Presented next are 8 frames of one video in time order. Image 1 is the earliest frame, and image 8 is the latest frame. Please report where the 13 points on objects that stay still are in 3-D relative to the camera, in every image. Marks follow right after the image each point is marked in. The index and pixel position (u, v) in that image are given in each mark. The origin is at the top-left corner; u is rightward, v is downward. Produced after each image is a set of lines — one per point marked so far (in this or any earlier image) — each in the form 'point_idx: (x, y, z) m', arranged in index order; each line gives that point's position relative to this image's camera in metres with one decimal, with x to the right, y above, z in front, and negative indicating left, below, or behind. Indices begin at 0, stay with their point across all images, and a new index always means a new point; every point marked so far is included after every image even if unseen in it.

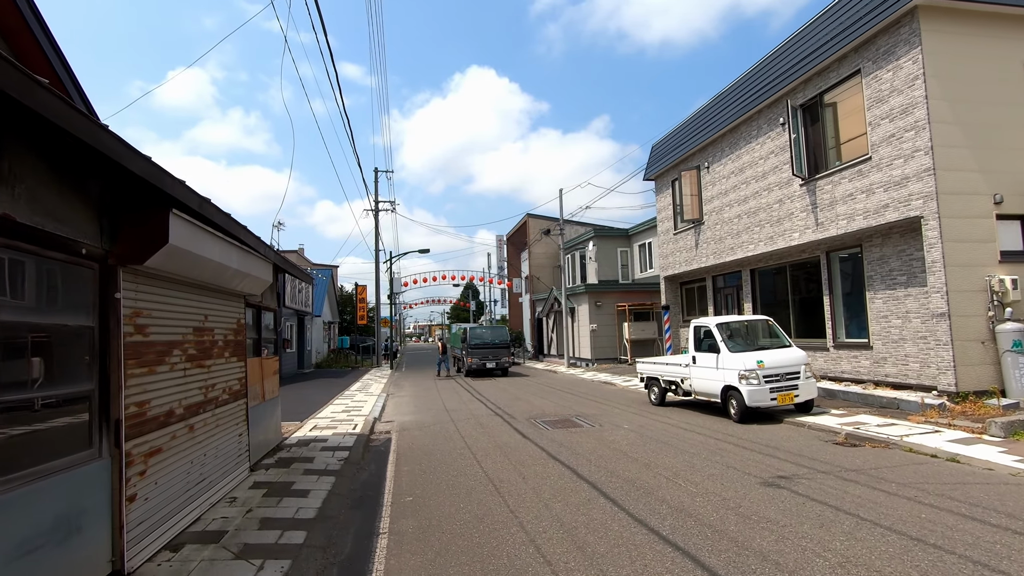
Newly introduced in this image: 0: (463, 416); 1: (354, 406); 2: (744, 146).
0: (-1.1, -2.9, +12.1) m
1: (-4.3, -3.2, +14.6) m
2: (+6.7, +4.1, +15.3) m
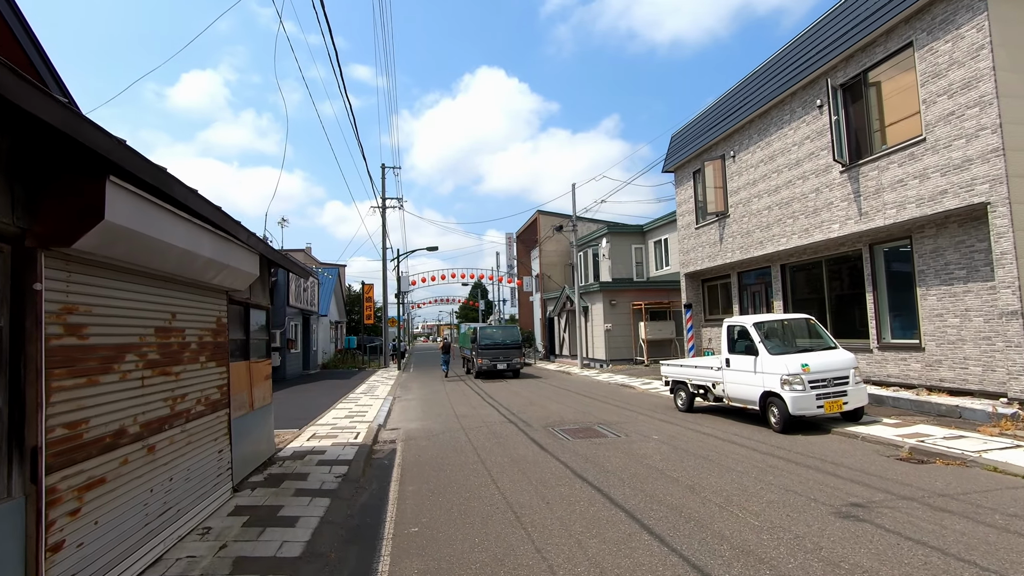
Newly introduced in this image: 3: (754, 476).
0: (-0.8, -2.8, +11.1) m
1: (-3.9, -3.2, +13.7) m
2: (+7.0, +4.2, +14.2) m
3: (+2.9, -2.3, +6.4) m
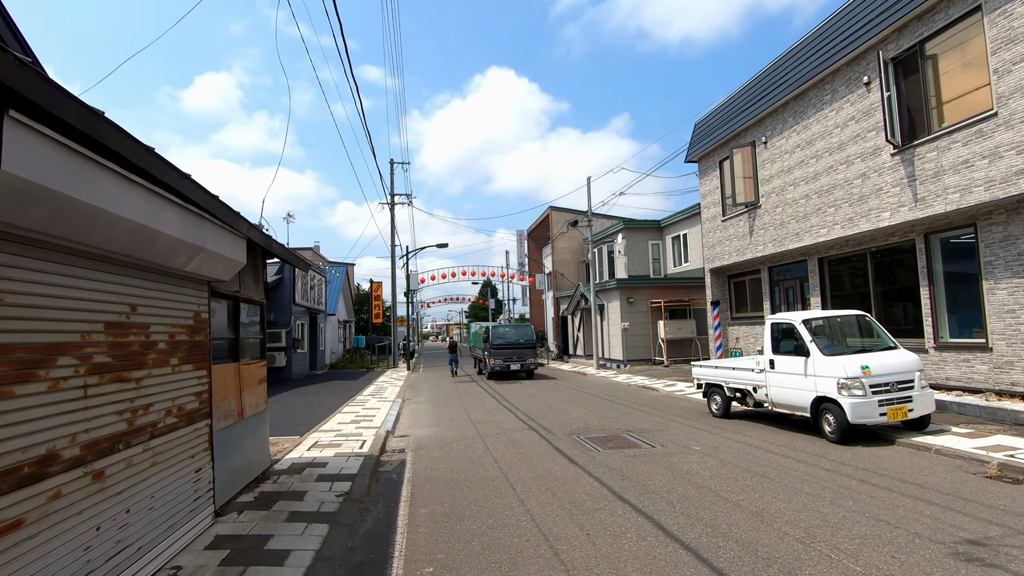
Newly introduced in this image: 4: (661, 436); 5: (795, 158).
0: (-0.4, -2.7, +10.2) m
1: (-3.5, -3.1, +12.8) m
2: (+7.4, +4.3, +13.1) m
3: (+3.2, -2.2, +5.4) m
4: (+2.6, -2.5, +9.1) m
5: (+7.4, +3.4, +13.9) m
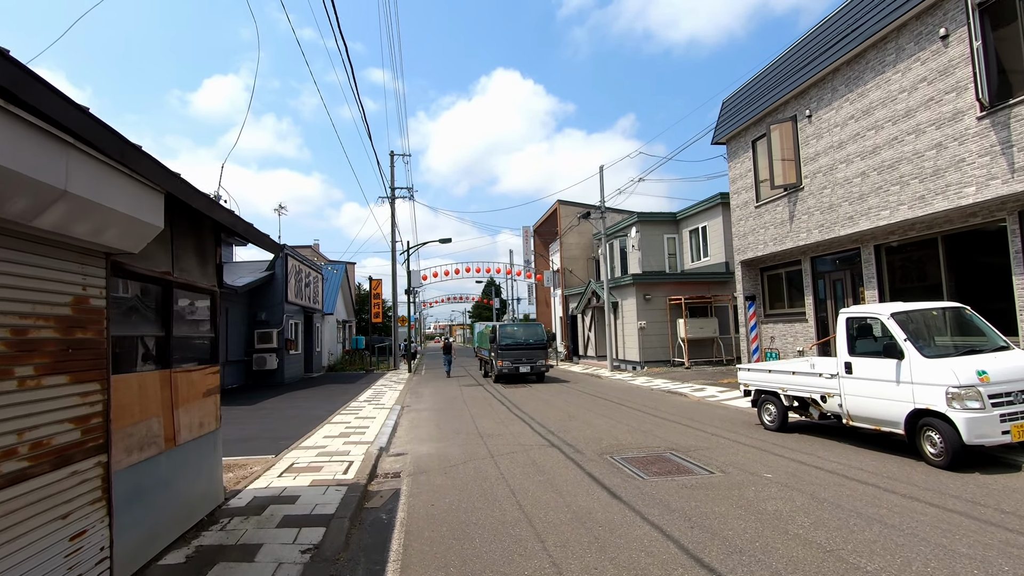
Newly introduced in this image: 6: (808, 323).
0: (-0.1, -2.5, +8.5) m
1: (-3.2, -2.9, +11.1) m
2: (+7.7, +4.5, +11.4) m
3: (+3.5, -2.0, +3.7) m
4: (+2.8, -2.3, +7.4) m
5: (+7.7, +3.6, +12.2) m
6: (+8.0, -1.0, +14.3) m
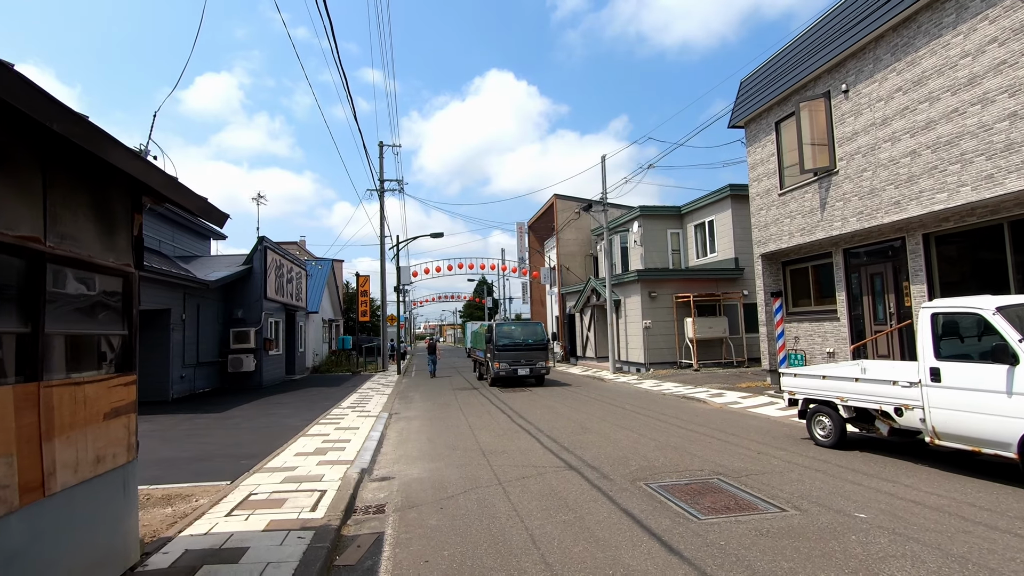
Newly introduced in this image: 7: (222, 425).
0: (0.0, -2.4, +7.0) m
1: (-3.1, -2.7, +9.6) m
2: (+7.8, +4.6, +10.0) m
3: (+3.7, -1.8, +2.3) m
4: (+3.0, -2.2, +5.9) m
5: (+7.7, +3.7, +10.8) m
6: (+8.0, -0.8, +13.0) m
7: (-6.4, -3.0, +11.7) m
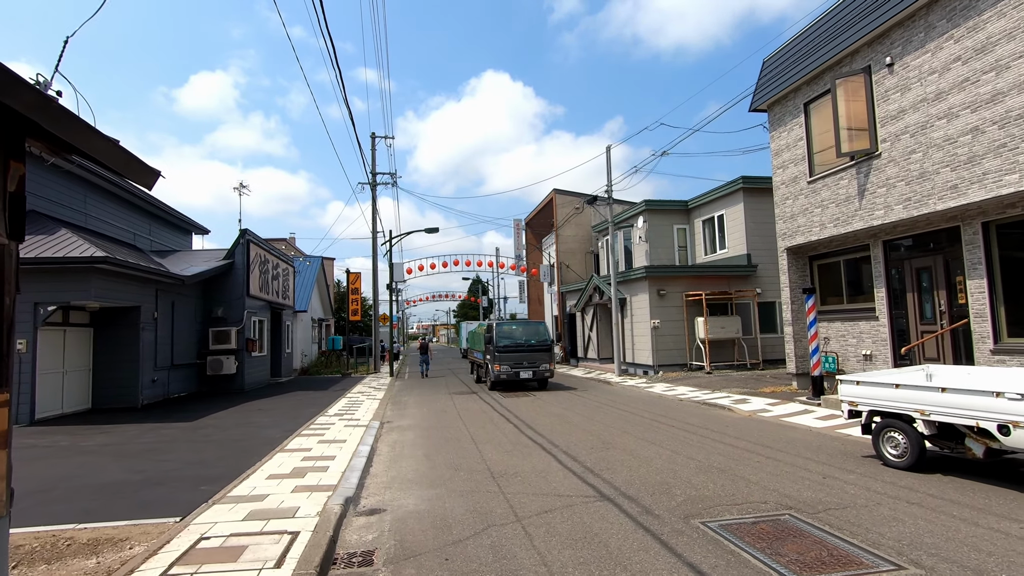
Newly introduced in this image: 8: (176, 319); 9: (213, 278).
0: (+0.2, -2.3, +5.7) m
1: (-3.0, -2.6, +8.2) m
2: (+8.0, +4.7, +8.8) m
3: (+4.0, -1.7, +1.1) m
4: (+3.2, -2.1, +4.7) m
5: (+7.9, +3.8, +9.6) m
6: (+8.1, -0.7, +11.8) m
7: (-6.2, -2.9, +10.4) m
8: (-10.6, -1.0, +16.8) m
9: (-10.6, +0.3, +18.9) m
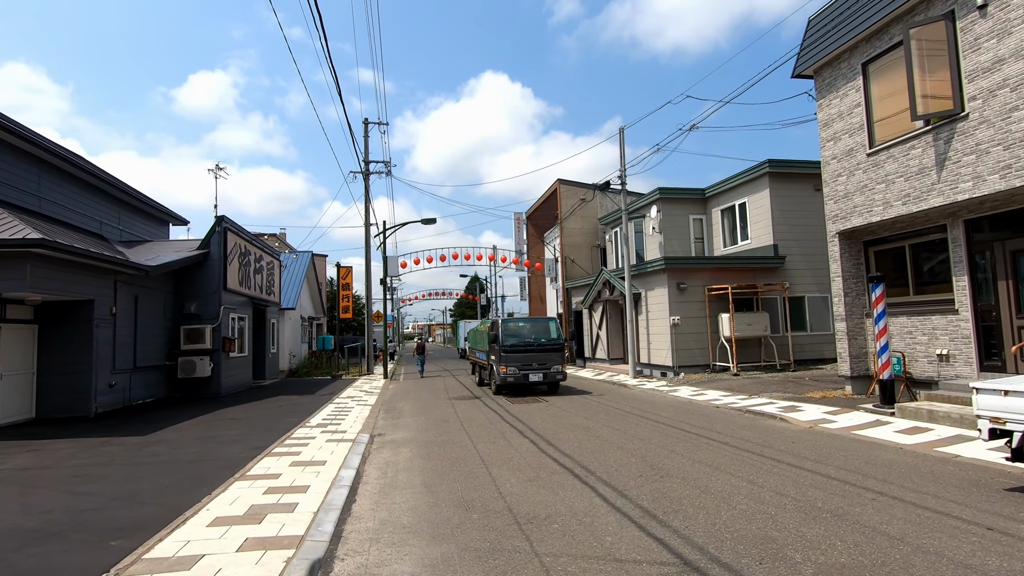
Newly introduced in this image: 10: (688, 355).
0: (+0.5, -2.1, +3.8) m
1: (-2.7, -2.4, +6.3) m
2: (+8.3, +4.9, +7.0) m
3: (+4.3, -1.5, -0.8) m
4: (+3.5, -1.9, +2.9) m
5: (+8.2, +4.0, +7.8) m
6: (+8.4, -0.5, +10.0) m
7: (-6.0, -2.7, +8.5) m
8: (-10.4, -0.8, +14.9) m
9: (-10.4, +0.6, +17.0) m
10: (+6.1, -2.3, +18.5) m
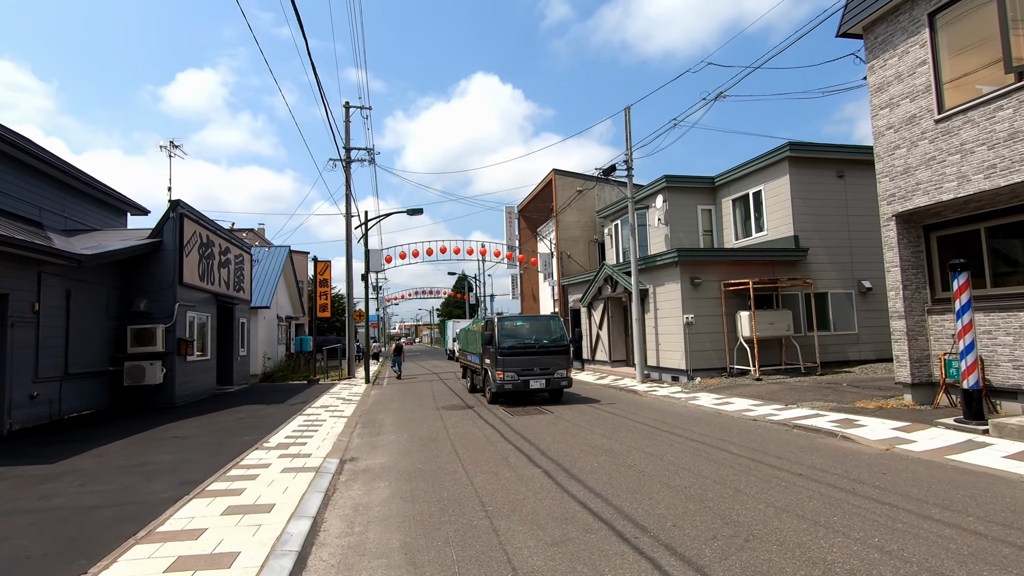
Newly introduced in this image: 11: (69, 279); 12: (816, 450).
0: (+0.8, -1.9, +1.9) m
1: (-2.5, -2.2, +4.3) m
2: (+8.4, +5.1, +5.3) m
3: (+4.6, -1.3, -2.6) m
4: (+3.8, -1.7, +1.0) m
5: (+8.3, +4.2, +6.1) m
6: (+8.5, -0.4, +8.2) m
7: (-5.8, -2.5, +6.4) m
8: (-10.4, -0.6, +12.7) m
9: (-10.5, +0.7, +14.8) m
10: (+6.0, -2.2, +16.7) m
11: (-10.4, +0.2, +12.6) m
12: (+4.3, -2.3, +7.6) m
